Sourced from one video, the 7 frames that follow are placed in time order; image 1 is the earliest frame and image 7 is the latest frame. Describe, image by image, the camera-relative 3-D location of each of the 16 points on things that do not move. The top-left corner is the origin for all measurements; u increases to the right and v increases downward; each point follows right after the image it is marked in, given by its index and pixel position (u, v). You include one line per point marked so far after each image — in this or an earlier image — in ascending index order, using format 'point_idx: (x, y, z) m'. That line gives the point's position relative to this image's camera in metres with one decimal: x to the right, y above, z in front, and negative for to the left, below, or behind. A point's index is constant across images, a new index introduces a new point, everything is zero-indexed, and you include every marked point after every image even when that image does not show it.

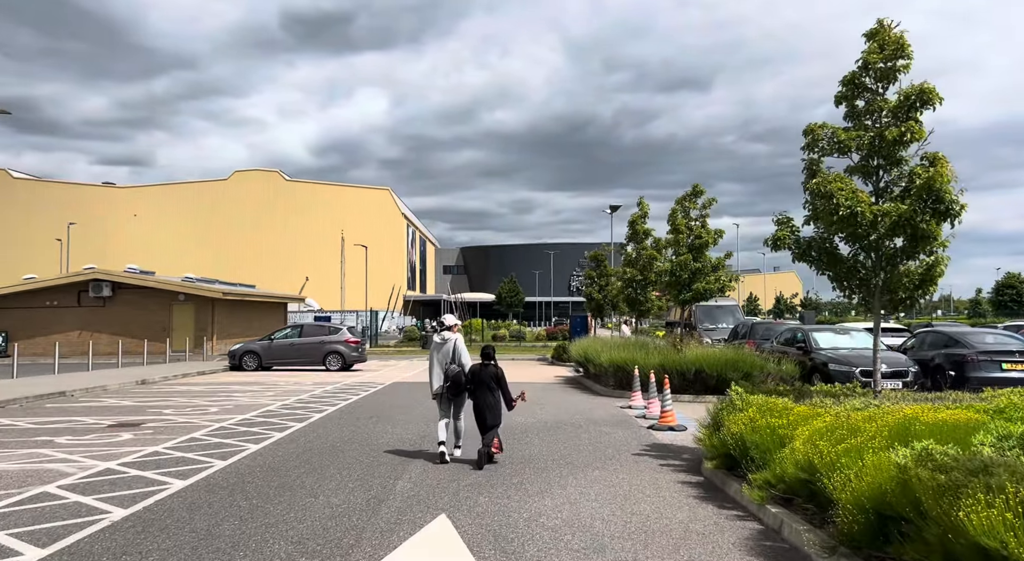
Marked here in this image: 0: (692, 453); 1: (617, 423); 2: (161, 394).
0: (+2.4, -2.3, +8.7) m
1: (+1.9, -2.5, +11.4) m
2: (-8.6, -2.7, +15.7) m
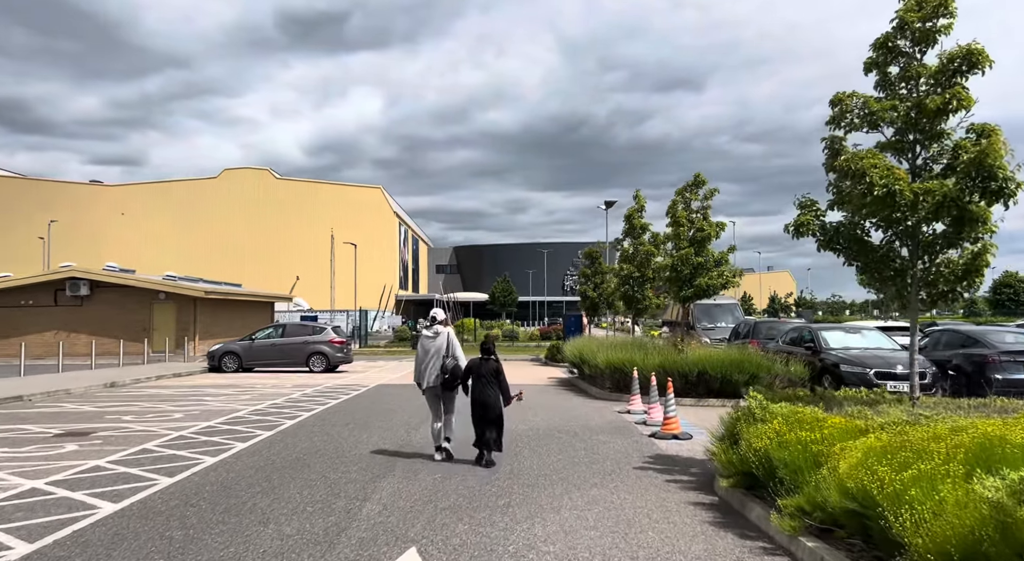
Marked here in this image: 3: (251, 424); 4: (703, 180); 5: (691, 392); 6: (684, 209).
0: (+2.3, -2.2, +7.7) m
1: (+1.7, -2.5, +10.5) m
2: (-8.8, -2.7, +14.7) m
3: (-4.4, -2.4, +11.0) m
4: (+4.7, +2.5, +15.7) m
5: (+4.0, -2.5, +14.3) m
6: (+4.1, +1.7, +15.6) m
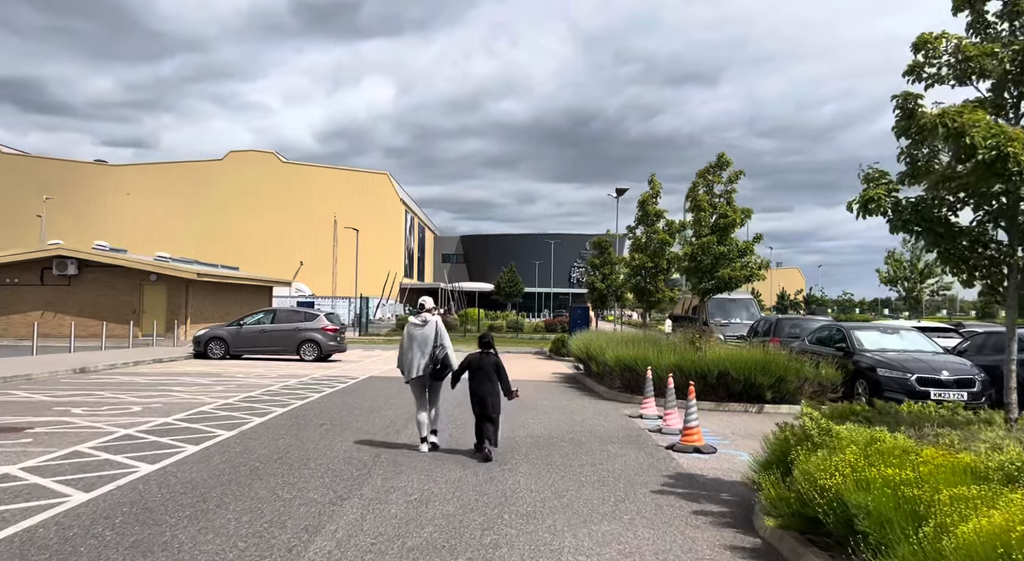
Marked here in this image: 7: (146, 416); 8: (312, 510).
0: (+2.2, -2.1, +6.4) m
1: (+1.7, -2.3, +9.2) m
2: (-8.8, -2.2, +13.5) m
3: (-4.4, -2.1, +9.7) m
4: (+4.8, +2.7, +14.3) m
5: (+3.9, -2.3, +12.9) m
6: (+4.2, +1.9, +14.1) m
7: (-5.6, -2.1, +9.9) m
8: (-1.7, -2.0, +5.6) m
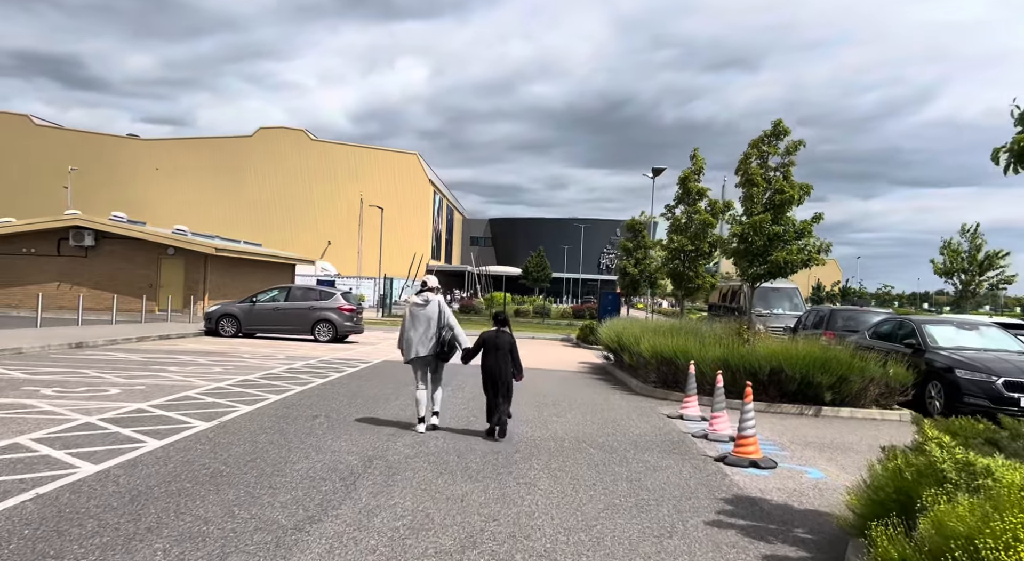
0: (+2.3, -1.9, +5.0) m
1: (+1.9, -2.0, +7.7) m
2: (-8.3, -1.6, +12.5) m
3: (-4.2, -1.7, +8.5) m
4: (+5.4, +2.9, +12.6) m
5: (+4.3, -2.0, +11.4) m
6: (+4.8, +2.2, +12.5) m
7: (-5.3, -1.6, +8.8) m
8: (-1.6, -1.7, +4.3) m
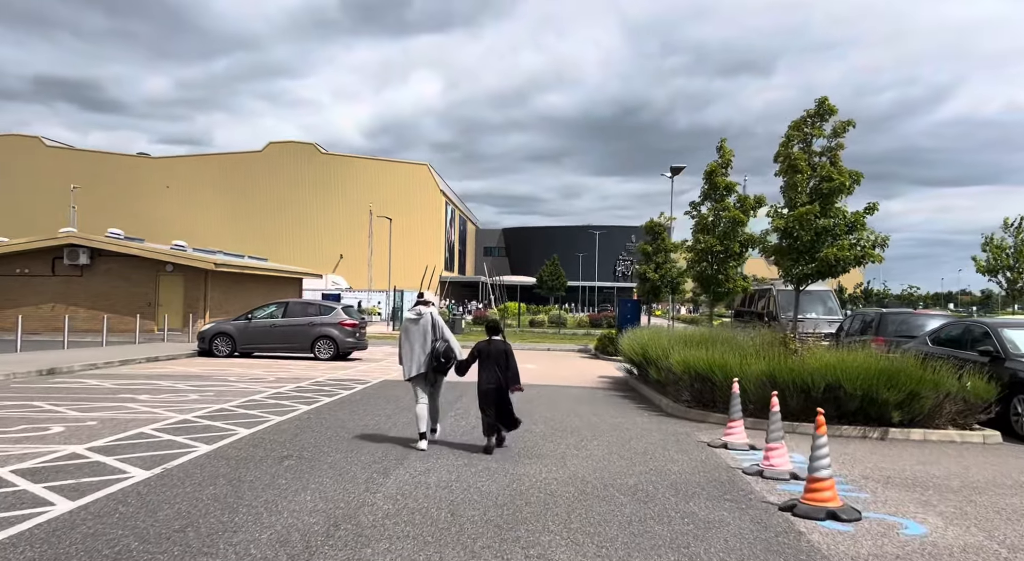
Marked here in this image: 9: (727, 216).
0: (+2.3, -1.9, +3.4) m
1: (+2.0, -2.0, +6.2) m
2: (-8.1, -1.9, +11.2) m
3: (-4.1, -1.9, +7.1) m
4: (+5.5, +2.9, +11.0) m
5: (+4.5, -2.0, +9.8) m
6: (+4.9, +2.2, +11.0) m
7: (-5.2, -1.8, +7.4) m
8: (-1.6, -1.8, +2.9) m
9: (+5.6, +1.7, +16.9) m
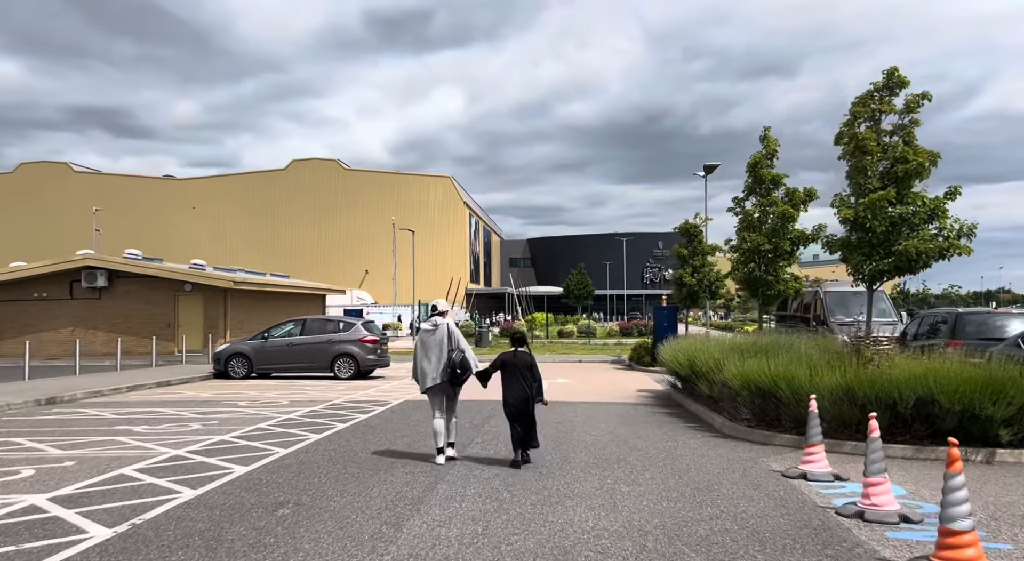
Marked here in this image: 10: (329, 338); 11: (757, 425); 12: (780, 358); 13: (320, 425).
0: (+2.5, -1.8, +2.0) m
1: (+2.3, -2.0, +4.8) m
2: (-7.6, -2.3, +10.3) m
3: (-3.7, -2.1, +6.0) m
4: (+5.8, +3.0, +9.7) m
5: (+5.0, -2.0, +8.3) m
6: (+5.3, +2.2, +9.6) m
7: (-4.8, -2.1, +6.4) m
8: (-1.4, -1.8, +1.7) m
9: (+6.3, +1.6, +15.5) m
10: (-5.3, -1.6, +18.6) m
11: (+3.6, -2.1, +9.4) m
12: (+4.2, -1.2, +10.1) m
13: (-3.2, -2.4, +10.6) m
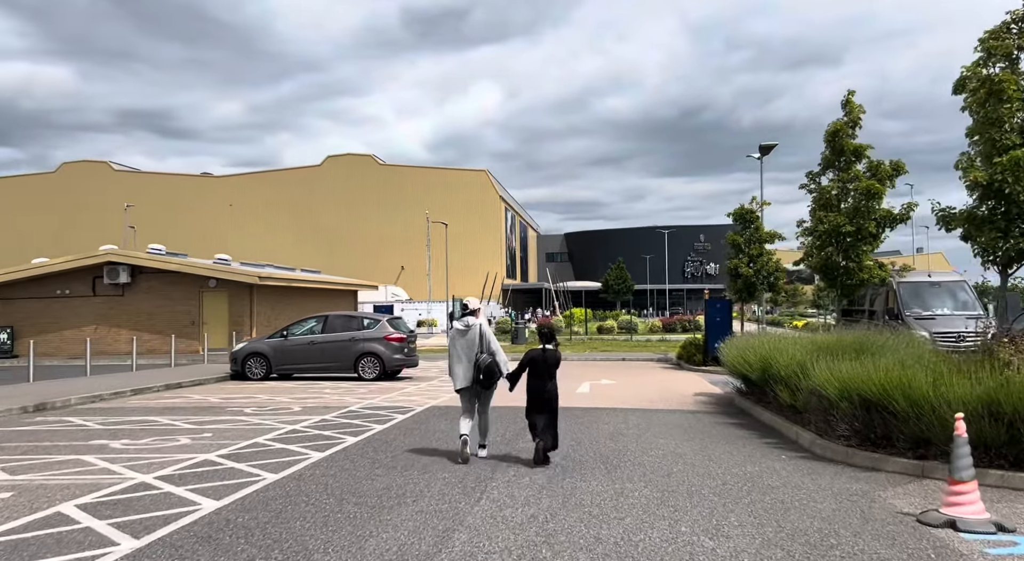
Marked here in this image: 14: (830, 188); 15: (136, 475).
0: (+2.6, -1.7, +0.2) m
1: (+2.5, -1.9, +3.0) m
2: (-7.0, -2.2, +9.0) m
3: (-3.4, -1.9, +4.5) m
4: (+6.3, +3.2, +7.6) m
5: (+5.4, -1.8, +6.3) m
6: (+5.7, +2.4, +7.5) m
7: (-4.5, -1.9, +5.0) m
8: (-1.4, -1.7, +0.1) m
9: (+7.1, +1.9, +13.4) m
10: (-4.3, -1.5, +17.1) m
11: (+4.1, -1.9, +7.5) m
12: (+4.8, -1.0, +8.1) m
13: (-2.6, -2.2, +9.1) m
14: (+6.8, +2.0, +14.0) m
15: (-4.0, -2.1, +6.9) m
